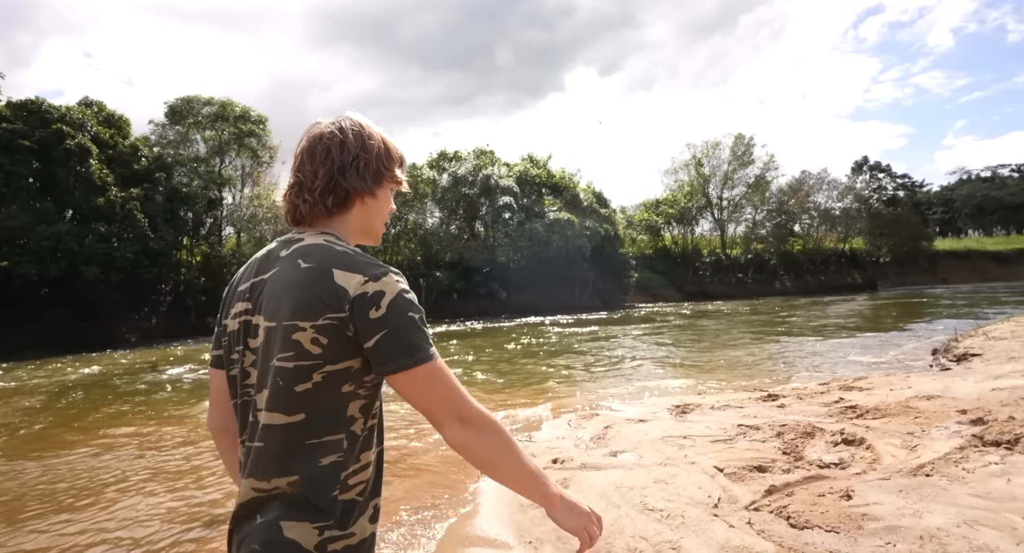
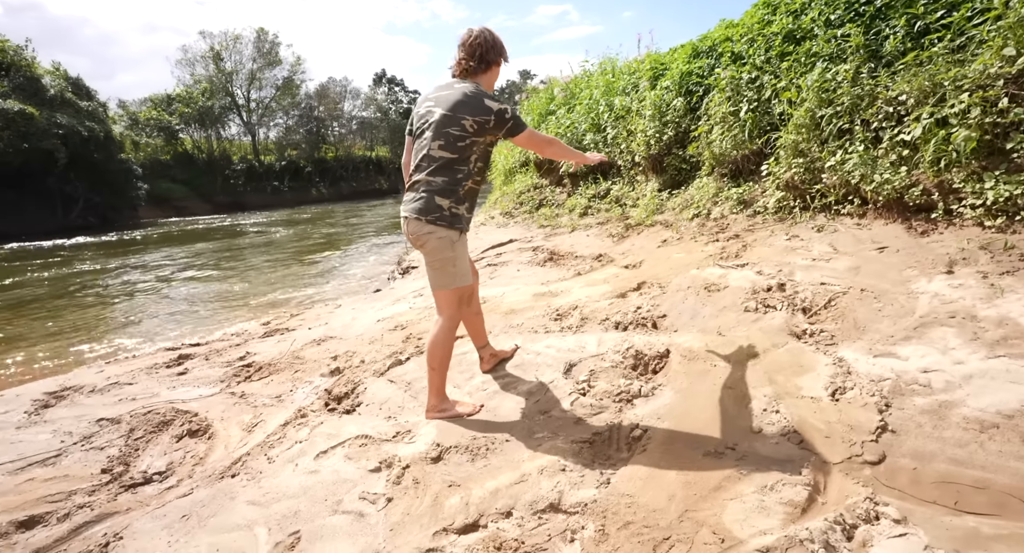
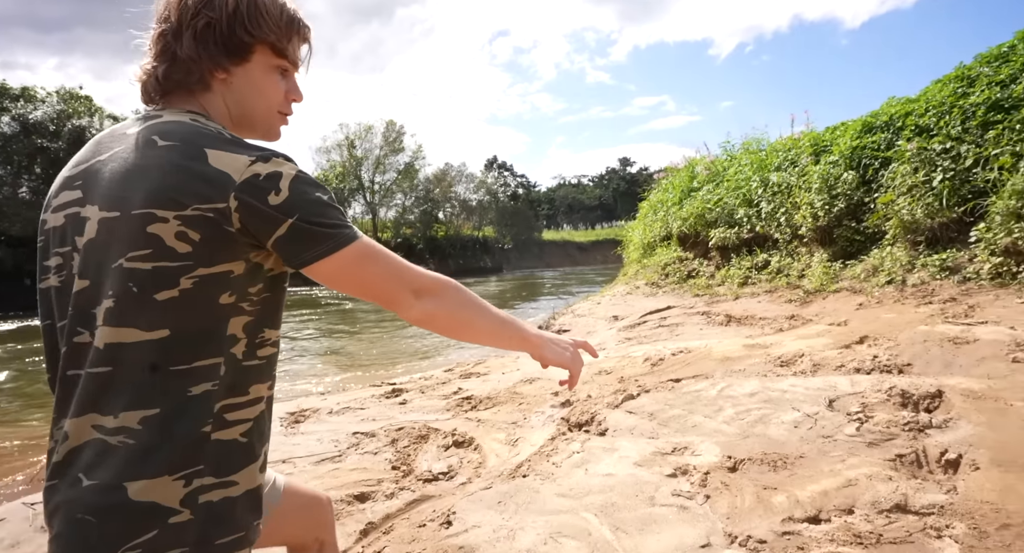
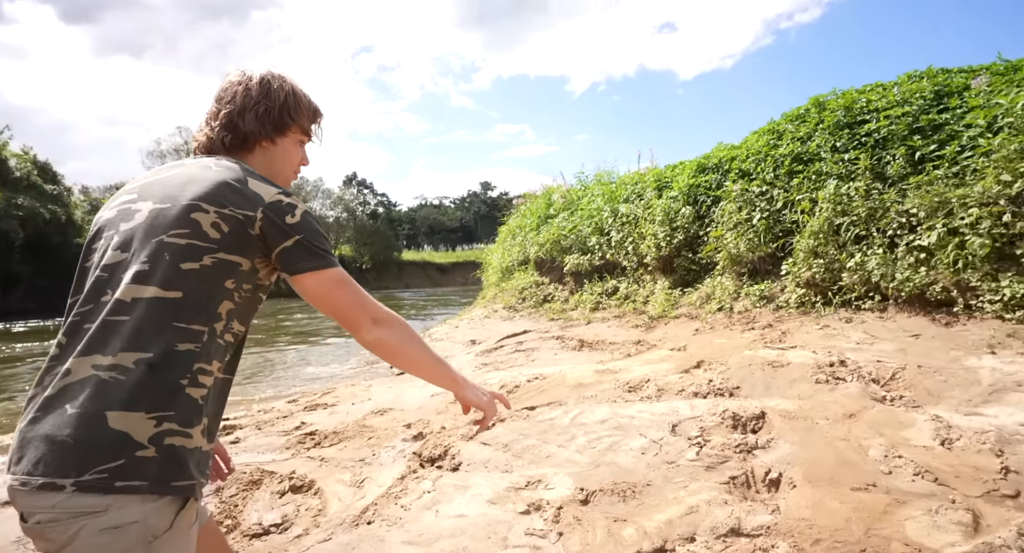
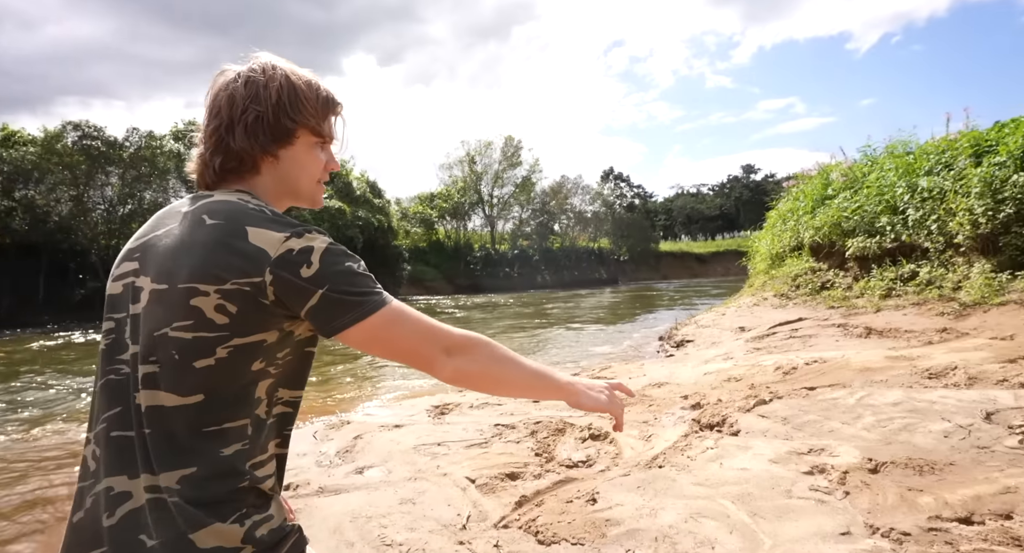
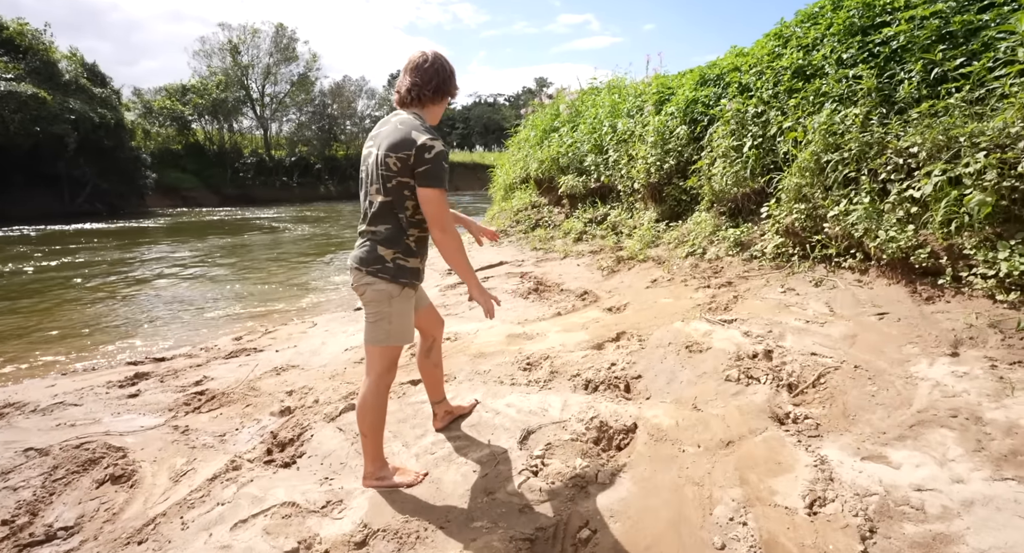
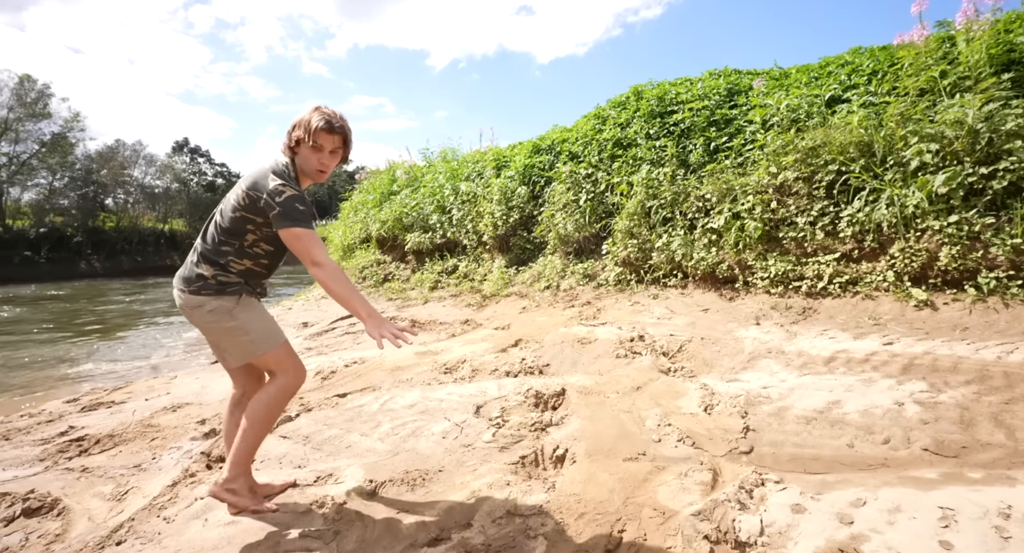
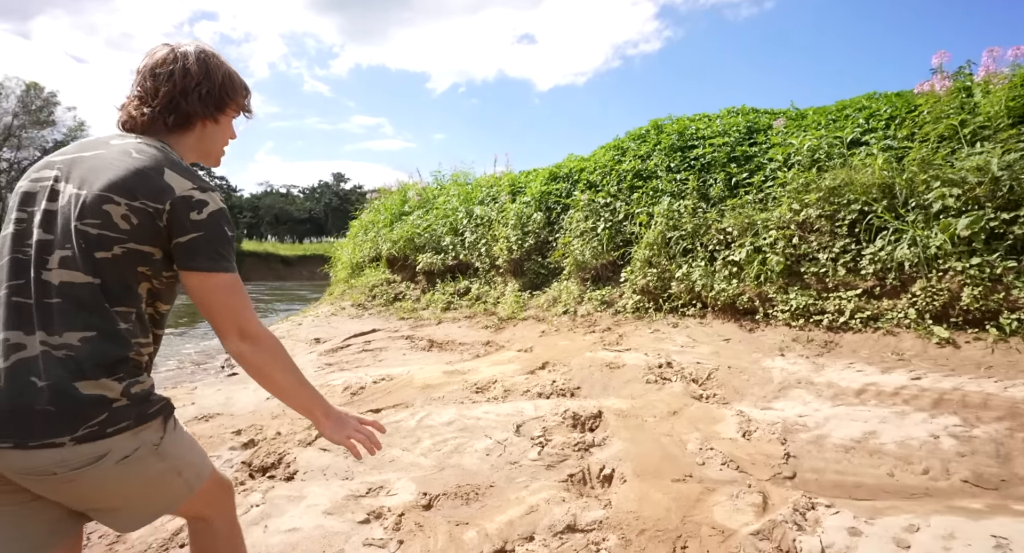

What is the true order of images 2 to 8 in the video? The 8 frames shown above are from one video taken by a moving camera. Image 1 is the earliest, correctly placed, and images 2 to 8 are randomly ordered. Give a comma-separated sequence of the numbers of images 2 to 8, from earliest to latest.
5, 3, 4, 8, 7, 2, 6
